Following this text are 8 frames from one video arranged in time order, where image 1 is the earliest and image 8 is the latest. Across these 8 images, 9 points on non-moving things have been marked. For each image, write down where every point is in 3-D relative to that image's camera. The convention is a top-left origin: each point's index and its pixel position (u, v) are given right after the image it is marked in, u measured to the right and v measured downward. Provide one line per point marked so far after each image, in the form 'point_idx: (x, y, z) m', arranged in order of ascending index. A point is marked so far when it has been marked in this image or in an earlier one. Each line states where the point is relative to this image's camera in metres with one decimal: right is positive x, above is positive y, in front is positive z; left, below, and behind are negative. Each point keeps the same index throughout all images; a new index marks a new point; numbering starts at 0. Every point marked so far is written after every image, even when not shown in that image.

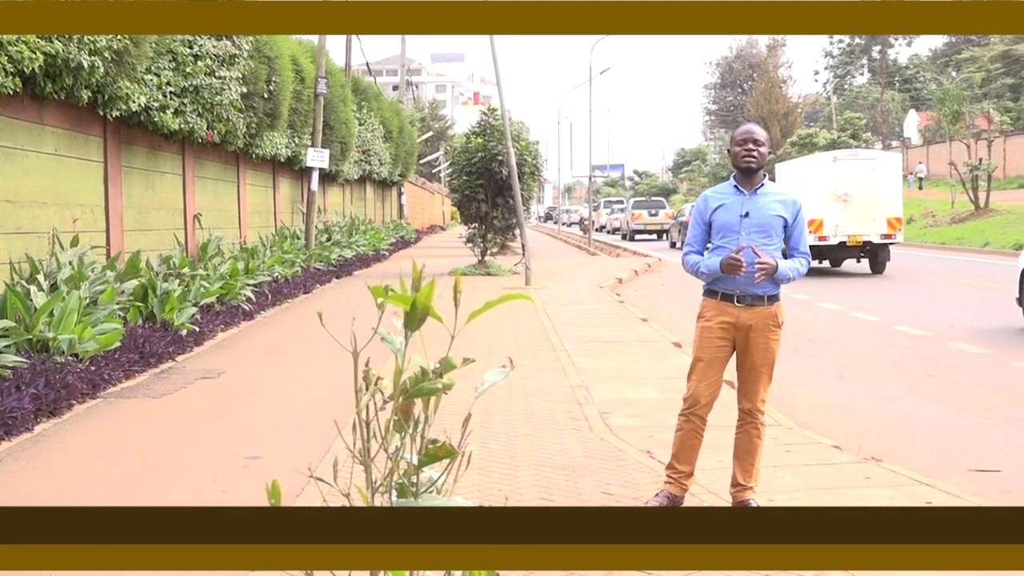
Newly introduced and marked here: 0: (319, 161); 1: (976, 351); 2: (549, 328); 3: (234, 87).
0: (-1.8, +1.2, +18.3) m
1: (+2.3, -0.3, +9.3) m
2: (+0.3, -0.3, +11.5) m
3: (-1.9, +1.4, +13.6) m
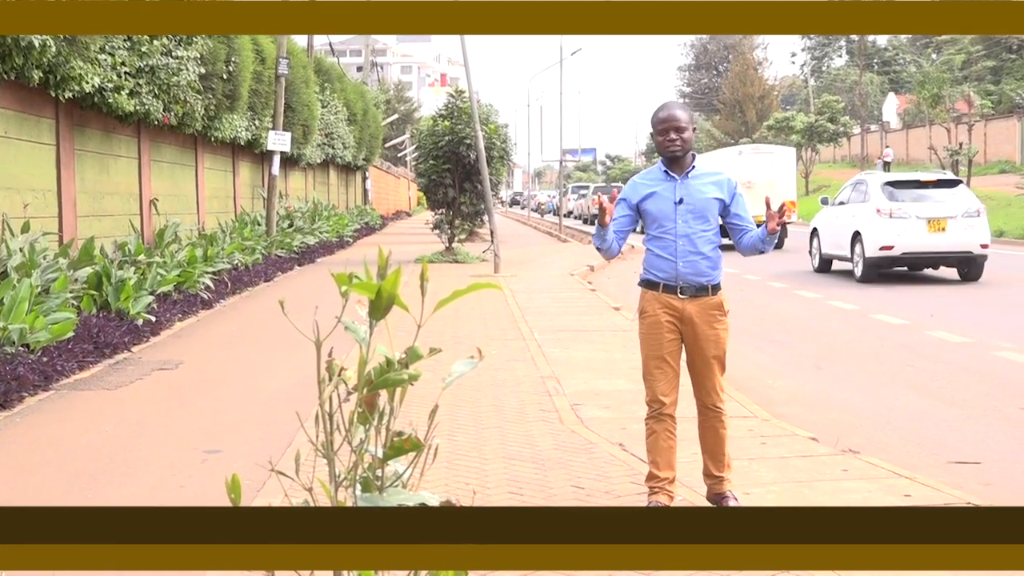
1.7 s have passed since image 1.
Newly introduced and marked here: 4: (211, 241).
0: (-2.2, +1.3, +18.0) m
1: (+2.1, -0.3, +9.1) m
2: (+0.1, -0.2, +11.3) m
3: (-2.2, +1.5, +13.3) m
4: (-2.3, +0.3, +14.6) m
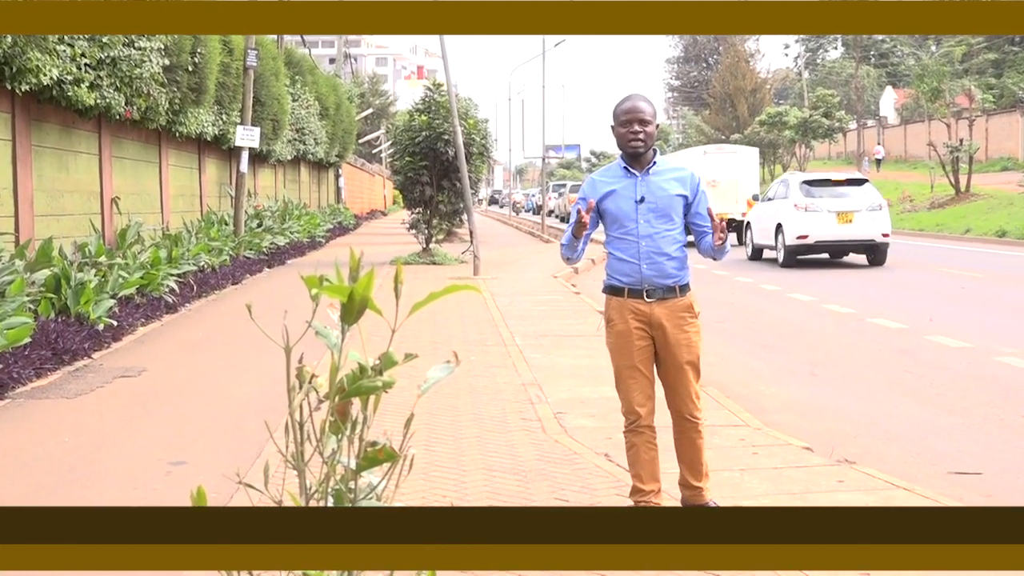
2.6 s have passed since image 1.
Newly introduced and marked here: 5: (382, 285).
0: (-2.4, +1.4, +17.6) m
1: (+2.0, -0.3, +8.8) m
2: (-0.1, -0.2, +10.9) m
3: (-2.4, +1.5, +12.9) m
4: (-2.5, +0.3, +14.2) m
5: (-1.2, 0.0, +17.2) m
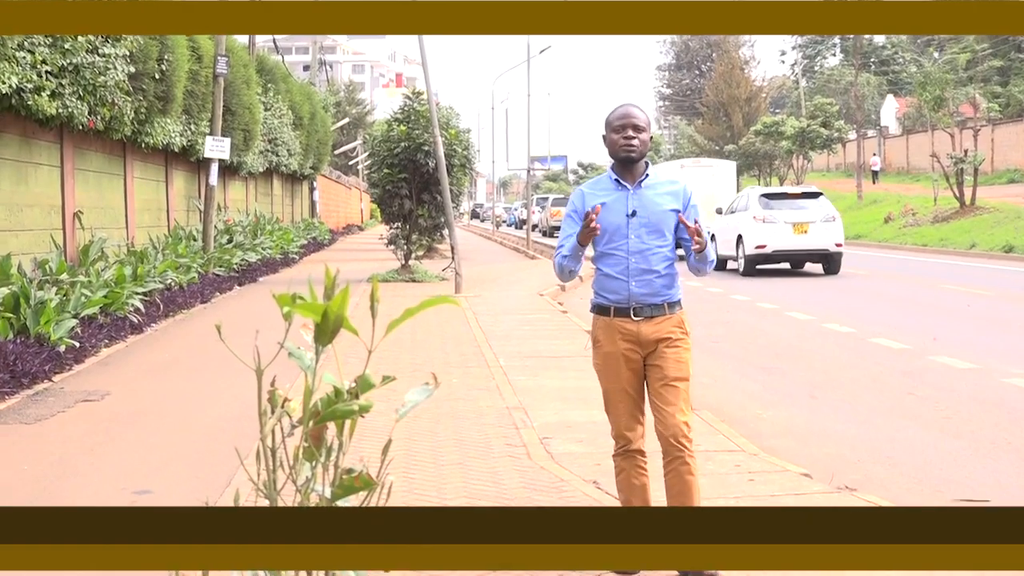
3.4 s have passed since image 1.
0: (-2.6, +1.2, +17.2) m
1: (+1.9, -0.3, +8.4) m
2: (-0.2, -0.3, +10.6) m
3: (-2.5, +1.4, +12.5) m
4: (-2.6, +0.2, +13.9) m
5: (-1.3, -0.2, +16.8) m
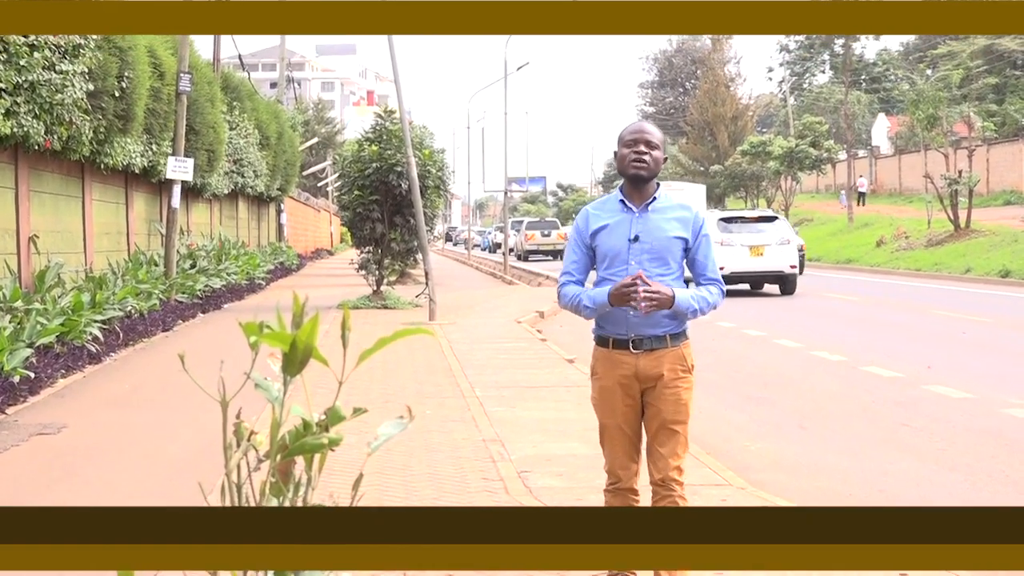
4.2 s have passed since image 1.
0: (-2.8, +1.0, +16.9) m
1: (+1.8, -0.4, +8.2) m
2: (-0.3, -0.4, +10.2) m
3: (-2.7, +1.2, +12.2) m
4: (-2.8, 0.0, +13.5) m
5: (-1.6, -0.4, +16.5) m
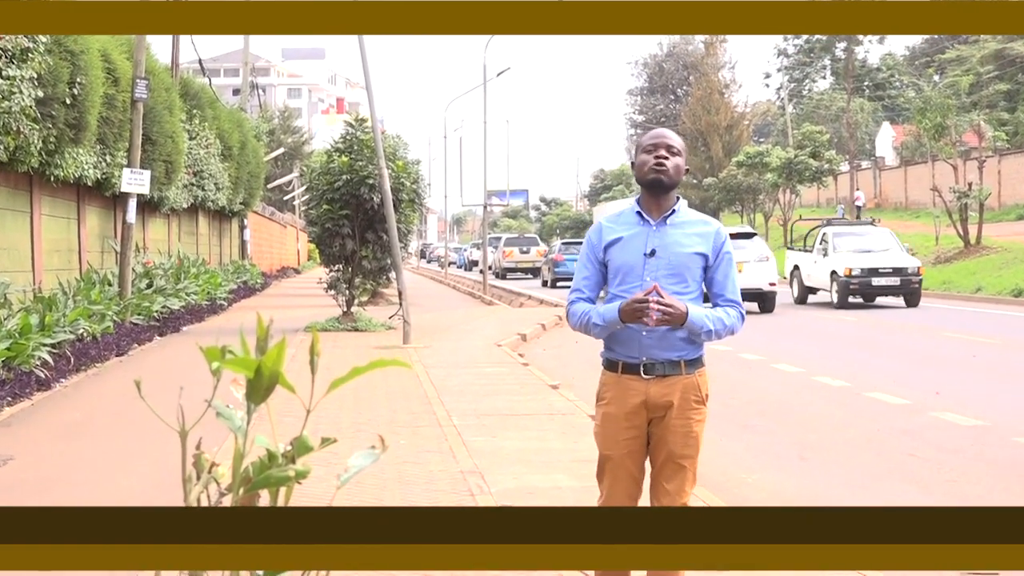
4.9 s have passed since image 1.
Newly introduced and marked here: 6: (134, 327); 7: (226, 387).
0: (-3.0, +0.8, +16.4) m
1: (+1.8, -0.5, +7.7) m
2: (-0.4, -0.5, +9.8) m
3: (-2.8, +1.1, +11.7) m
4: (-3.0, -0.1, +13.0) m
5: (-1.8, -0.5, +16.0) m
6: (-3.1, -0.3, +16.9) m
7: (-1.6, -0.6, +11.1) m
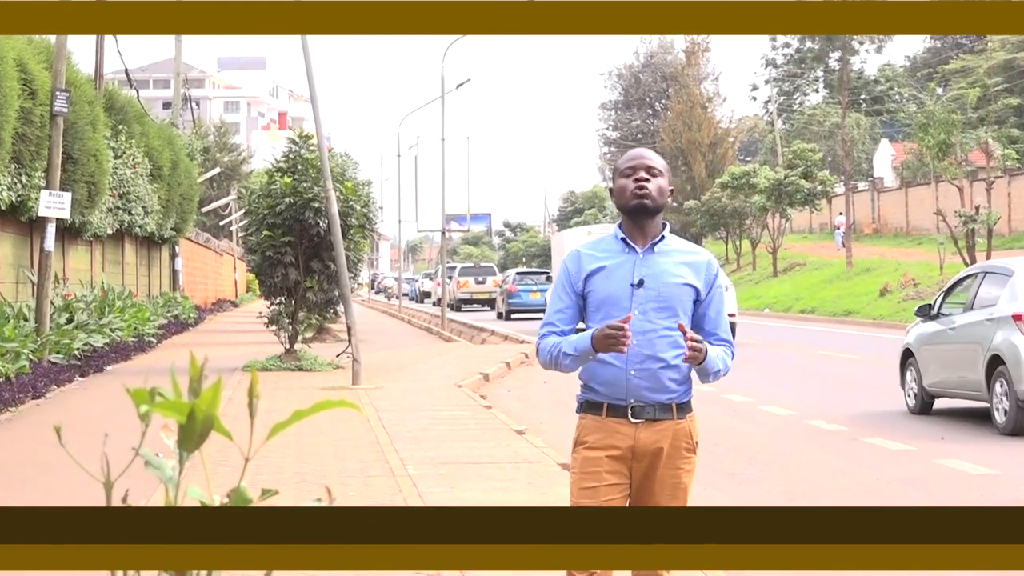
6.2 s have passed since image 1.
0: (-3.3, +0.6, +15.7) m
1: (+1.6, -0.6, +7.1) m
2: (-0.6, -0.7, +9.2) m
3: (-3.0, +0.9, +11.1) m
4: (-3.2, -0.3, +12.4) m
5: (-2.0, -0.8, +15.4) m
6: (-3.4, -0.6, +16.2) m
7: (-1.8, -0.7, +10.5) m
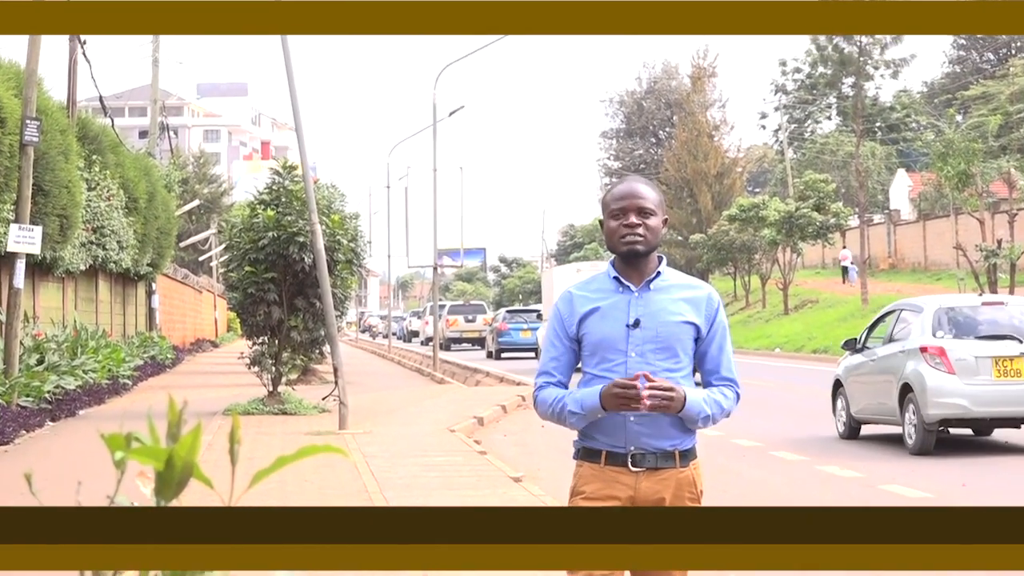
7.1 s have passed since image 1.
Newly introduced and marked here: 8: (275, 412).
0: (-3.3, +0.3, +15.4) m
1: (+1.6, -0.8, +6.8) m
2: (-0.6, -0.8, +8.8) m
3: (-3.0, +0.8, +10.8) m
4: (-3.2, -0.5, +12.1) m
5: (-2.0, -1.0, +15.0) m
6: (-3.4, -0.8, +15.9) m
7: (-1.8, -0.9, +10.2) m
8: (-2.1, -1.0, +19.2) m
